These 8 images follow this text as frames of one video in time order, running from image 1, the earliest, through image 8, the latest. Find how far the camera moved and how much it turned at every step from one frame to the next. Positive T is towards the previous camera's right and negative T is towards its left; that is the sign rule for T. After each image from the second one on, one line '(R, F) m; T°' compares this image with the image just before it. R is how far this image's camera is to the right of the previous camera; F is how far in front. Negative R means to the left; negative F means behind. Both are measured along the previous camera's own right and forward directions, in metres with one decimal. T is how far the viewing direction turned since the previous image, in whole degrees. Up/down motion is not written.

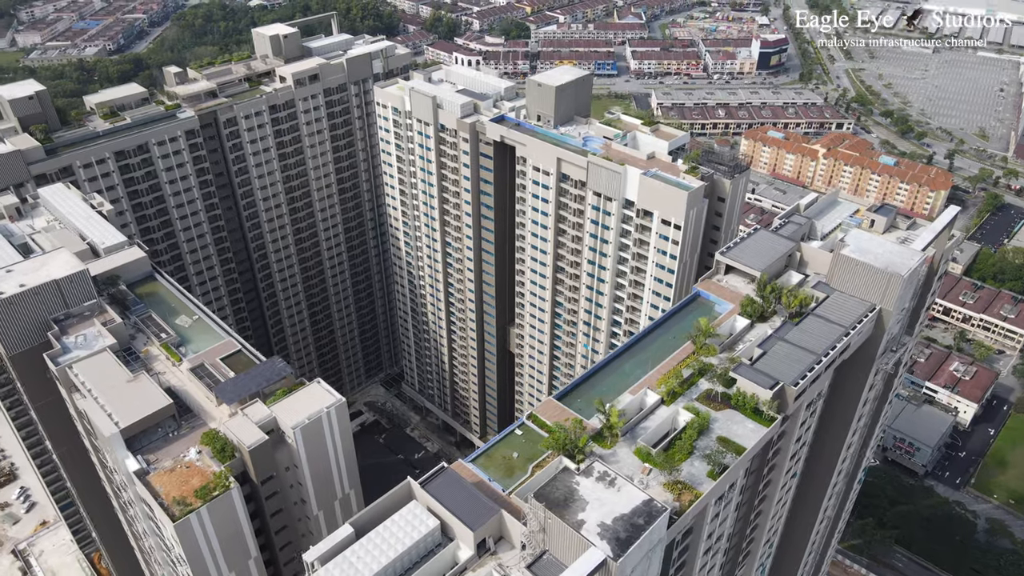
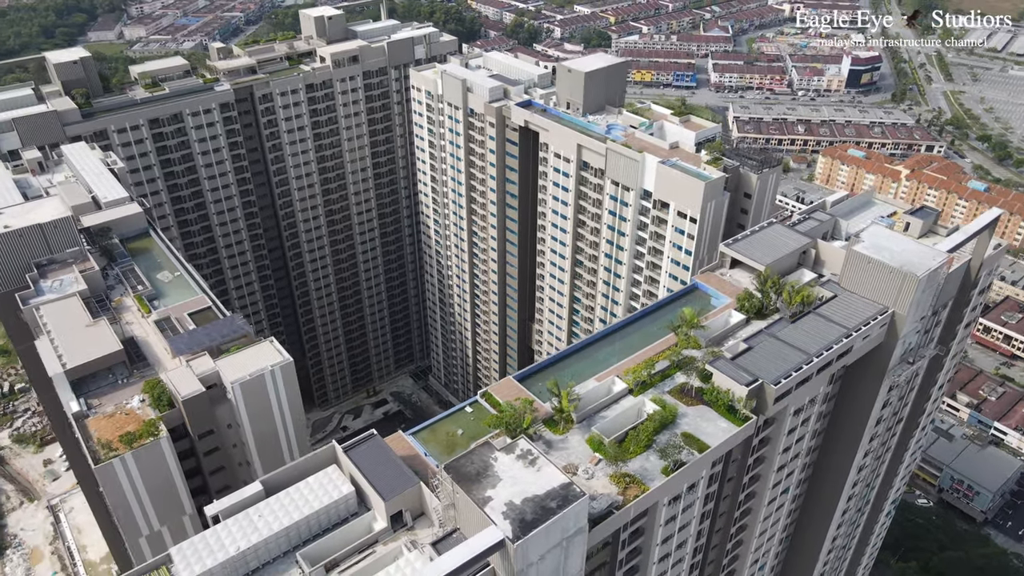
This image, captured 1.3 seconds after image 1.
(+8.7, +3.8) m; -6°
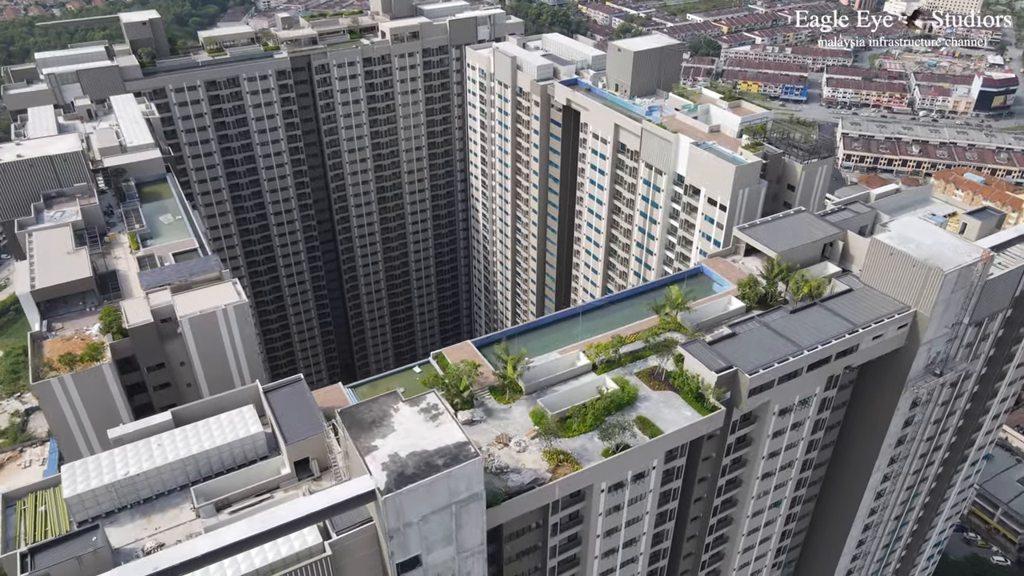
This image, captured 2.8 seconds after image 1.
(+9.7, +4.4) m; -8°
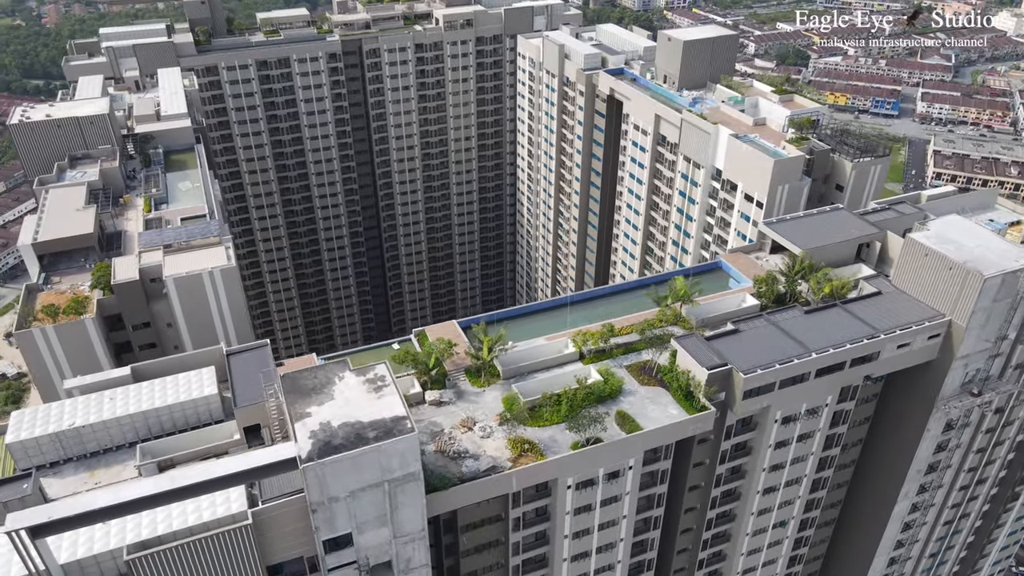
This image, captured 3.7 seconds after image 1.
(+5.7, +3.3) m; -6°
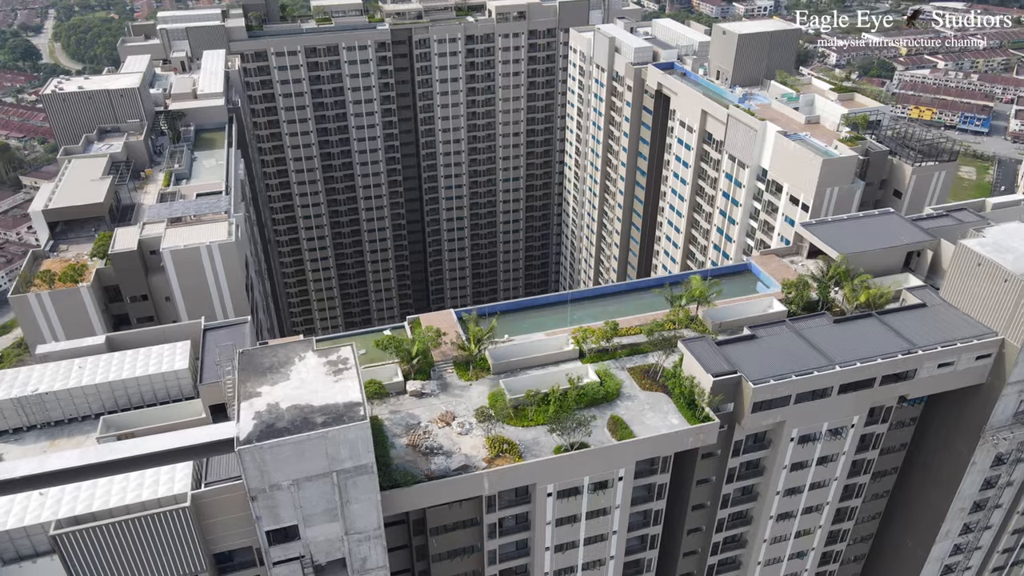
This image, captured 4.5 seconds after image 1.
(+4.0, +3.4) m; -5°
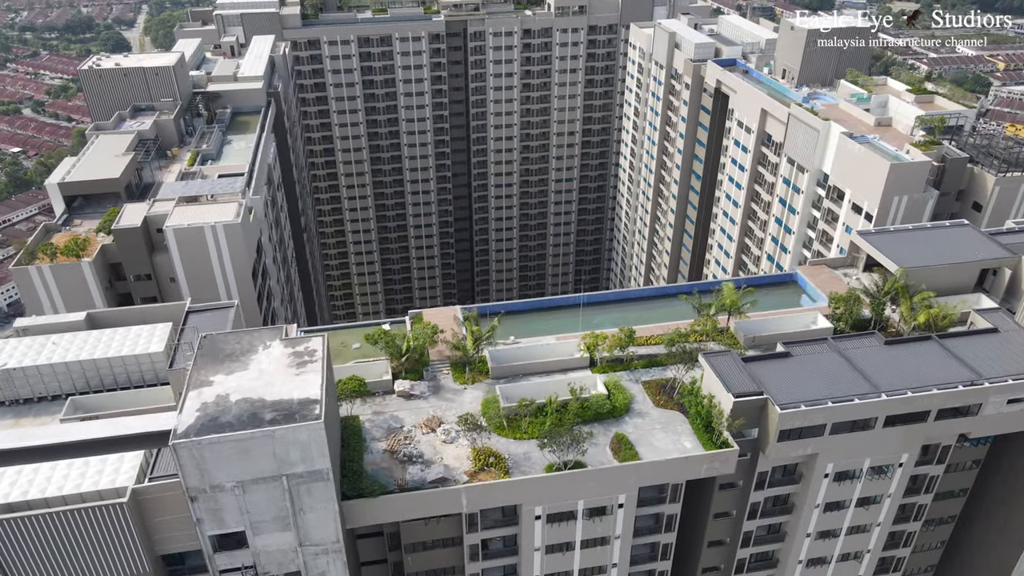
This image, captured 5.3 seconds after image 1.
(+3.1, +4.1) m; -5°
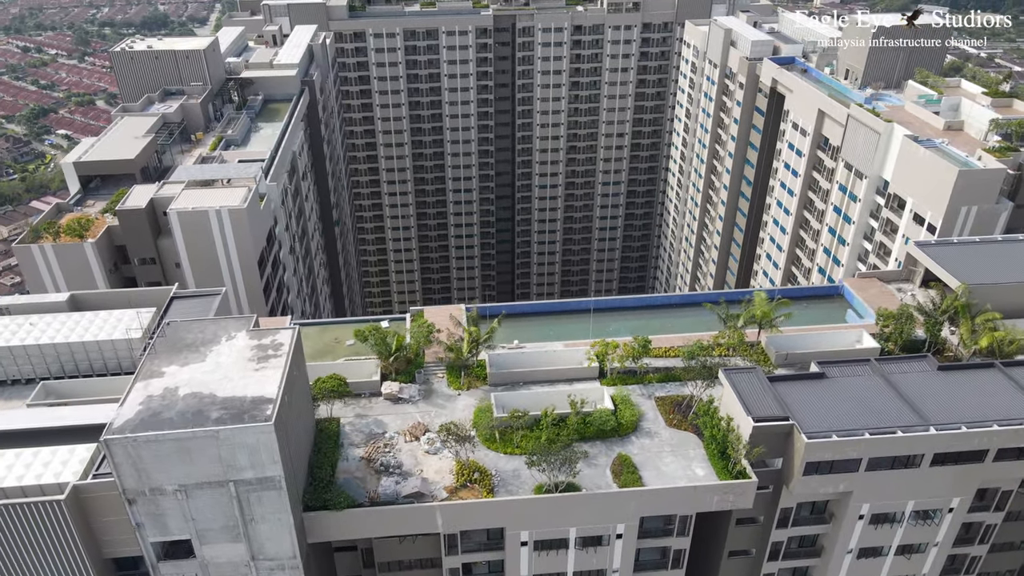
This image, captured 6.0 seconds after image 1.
(+2.4, +3.6) m; -4°
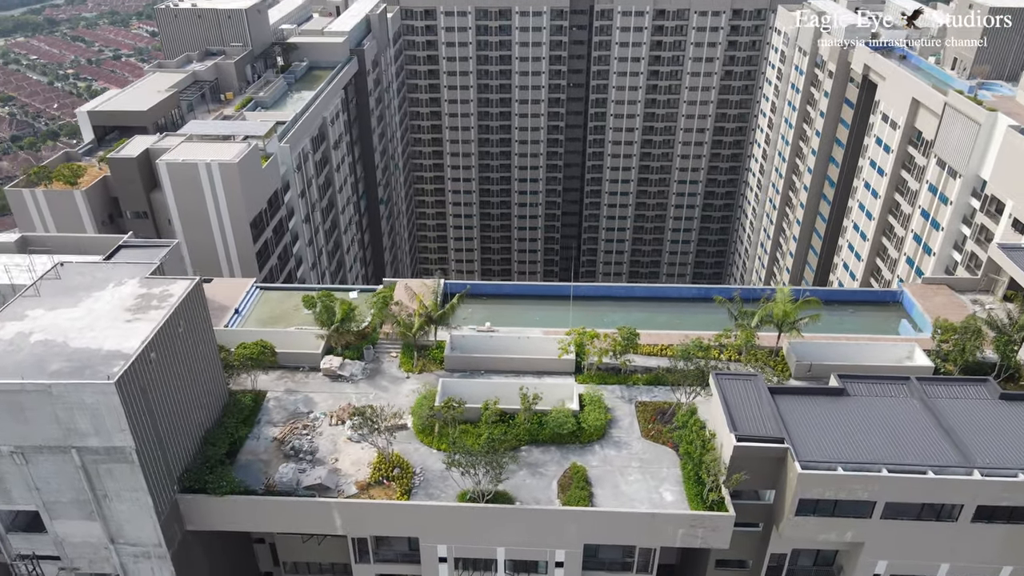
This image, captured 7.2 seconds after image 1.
(+5.1, +5.5) m; -7°
